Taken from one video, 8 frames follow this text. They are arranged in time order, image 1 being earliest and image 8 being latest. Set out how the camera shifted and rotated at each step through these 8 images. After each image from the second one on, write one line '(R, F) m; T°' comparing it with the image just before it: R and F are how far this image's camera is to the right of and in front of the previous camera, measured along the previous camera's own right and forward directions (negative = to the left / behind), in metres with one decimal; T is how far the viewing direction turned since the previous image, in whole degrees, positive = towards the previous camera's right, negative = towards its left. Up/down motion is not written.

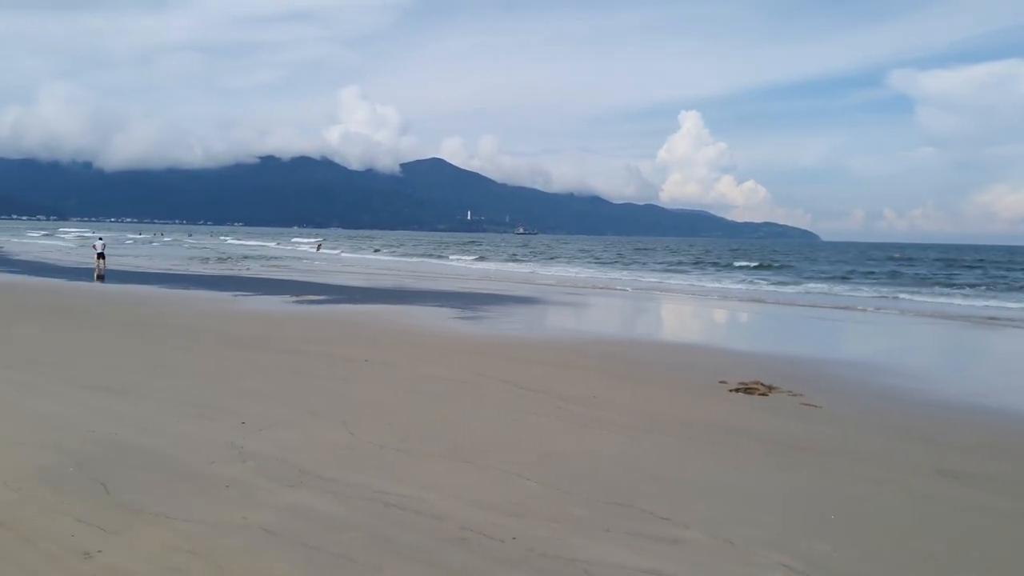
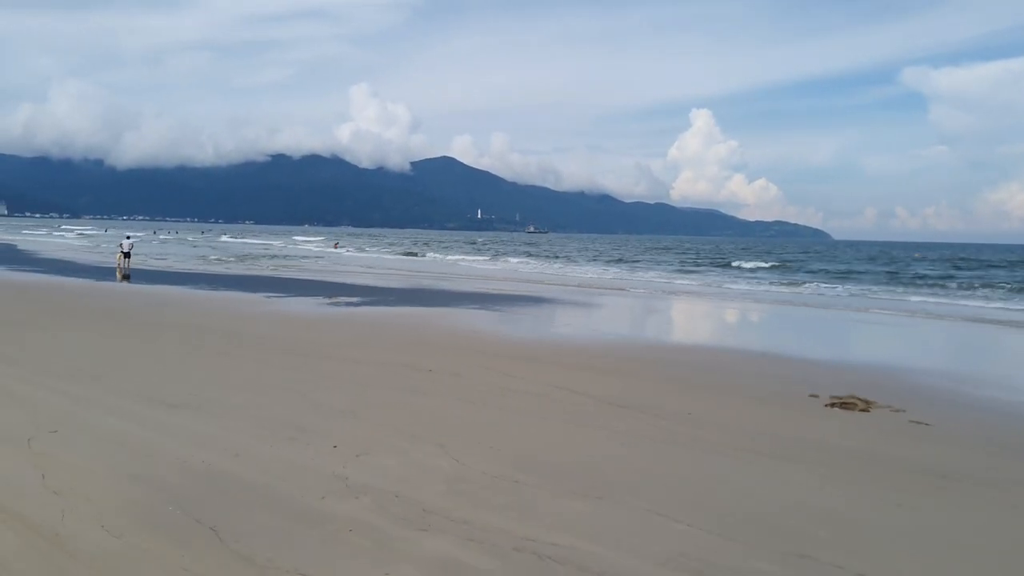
(-0.5, +0.3) m; -1°
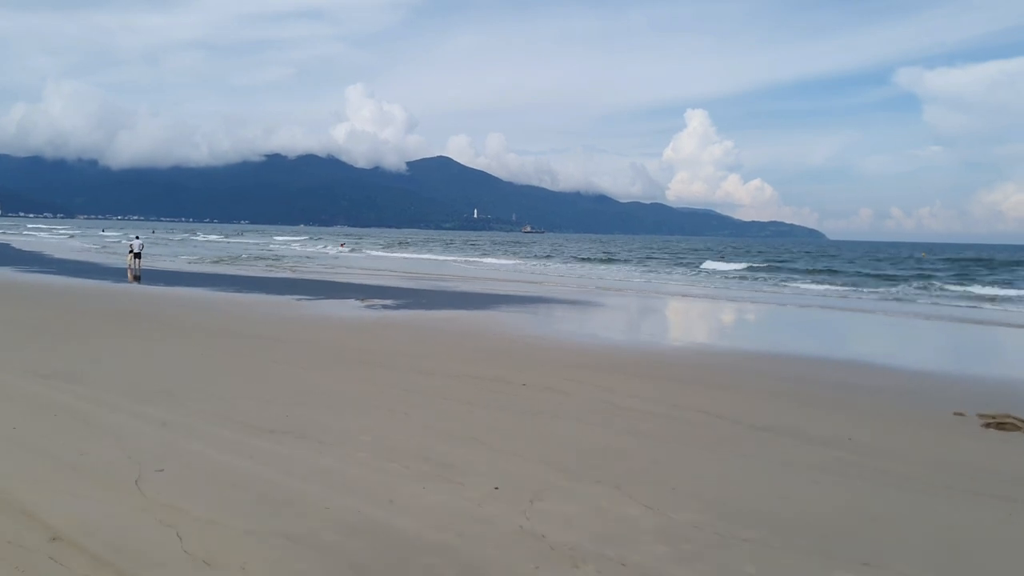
(-0.7, +0.6) m; 0°
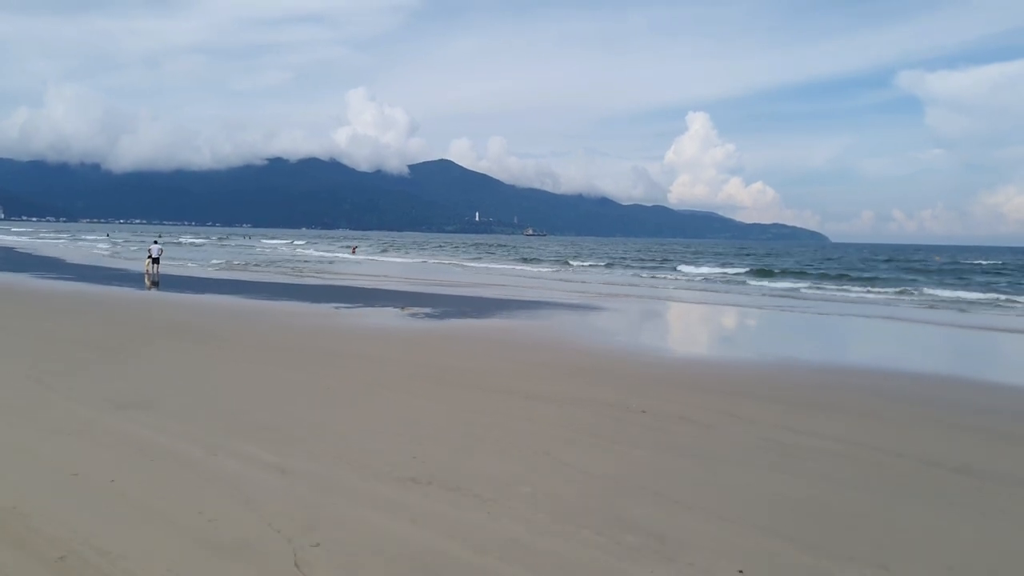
(-0.7, +0.6) m; 0°
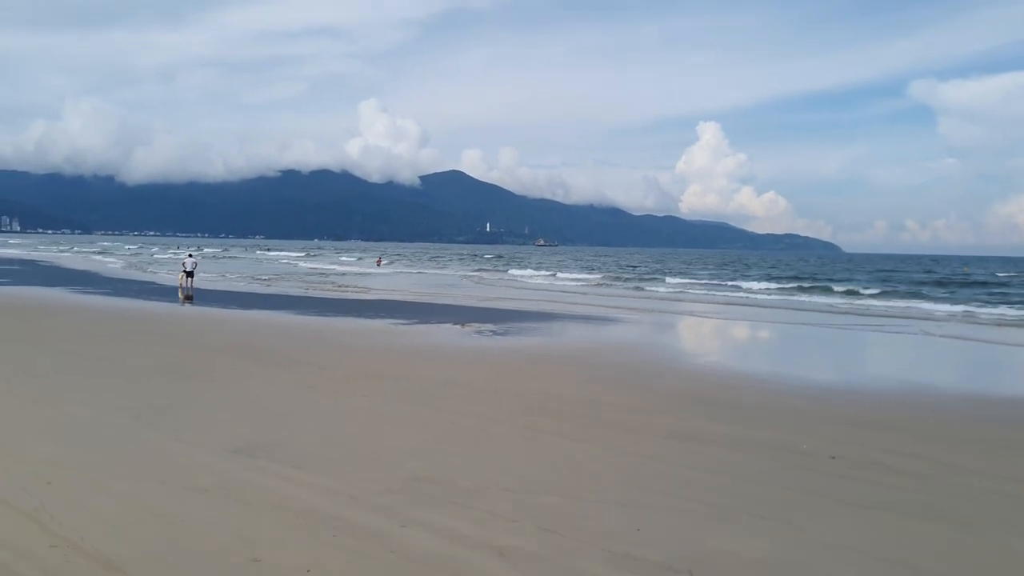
(-0.8, +0.6) m; -1°
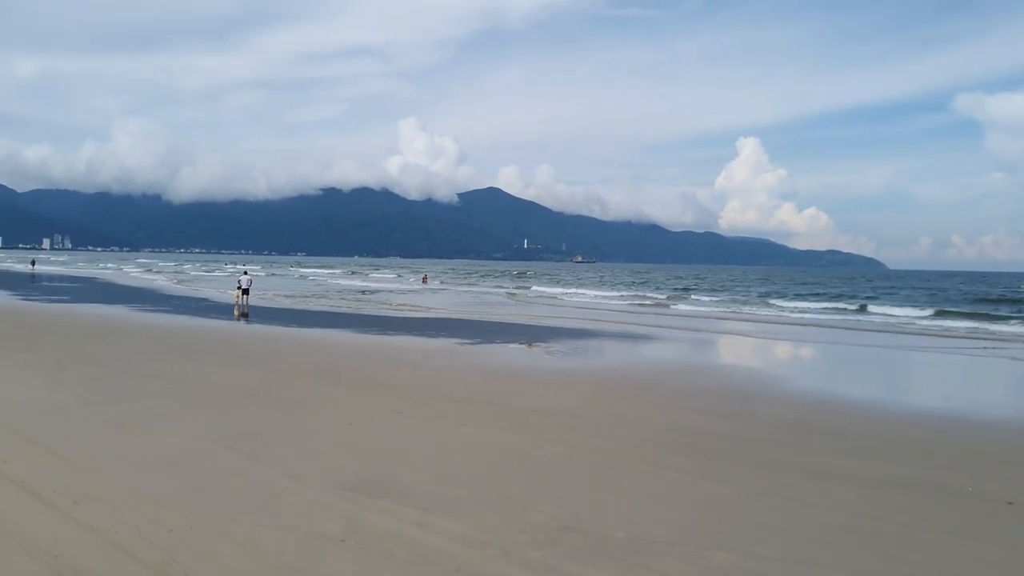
(-0.5, +0.3) m; -3°
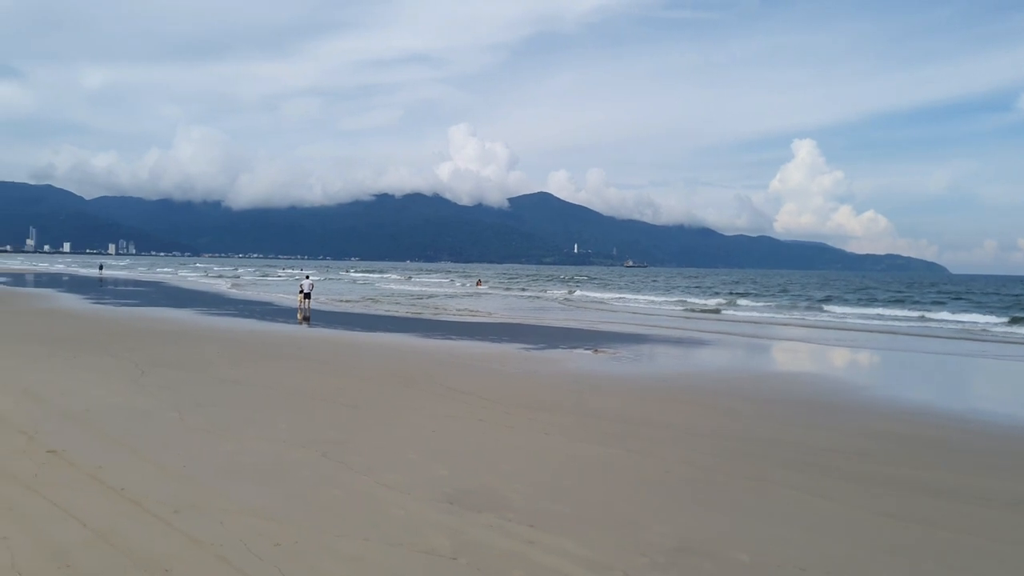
(-0.2, +0.2) m; -4°
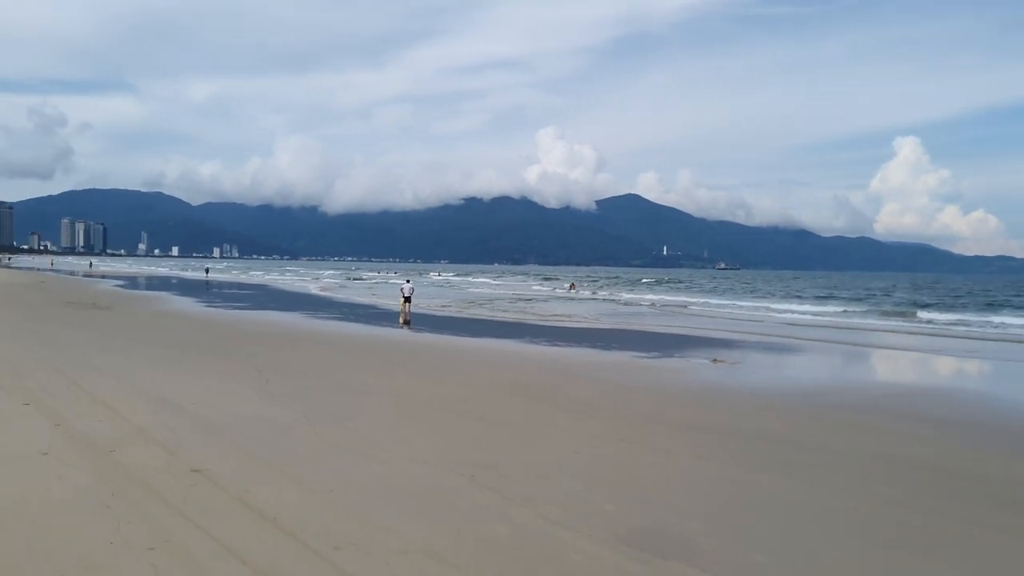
(-0.4, +0.3) m; -6°
